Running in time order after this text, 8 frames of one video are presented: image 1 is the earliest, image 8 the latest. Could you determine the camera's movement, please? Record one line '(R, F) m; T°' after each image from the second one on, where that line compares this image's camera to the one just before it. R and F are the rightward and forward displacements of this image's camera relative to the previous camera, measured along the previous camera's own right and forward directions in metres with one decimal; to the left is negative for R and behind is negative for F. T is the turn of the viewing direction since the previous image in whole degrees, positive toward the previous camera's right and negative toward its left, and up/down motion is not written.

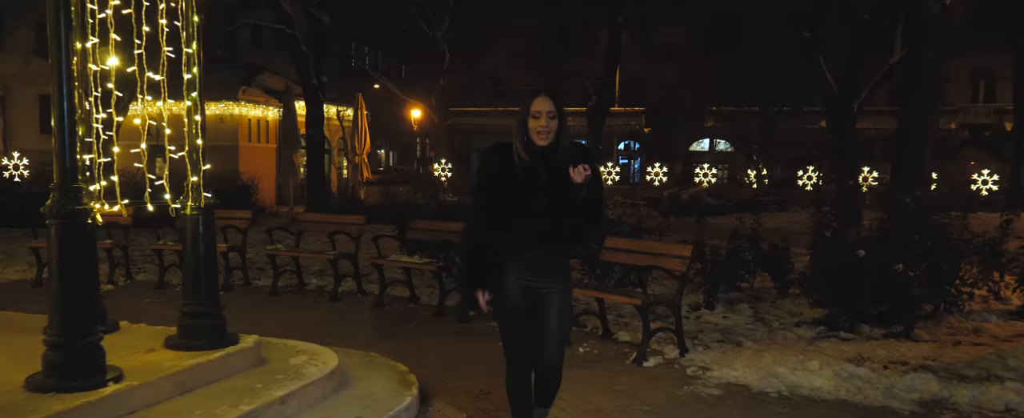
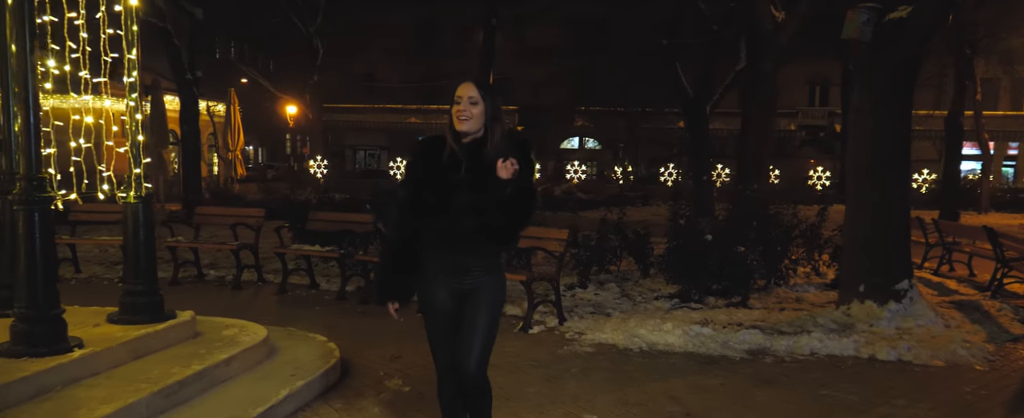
(-0.2, -0.7) m; +11°
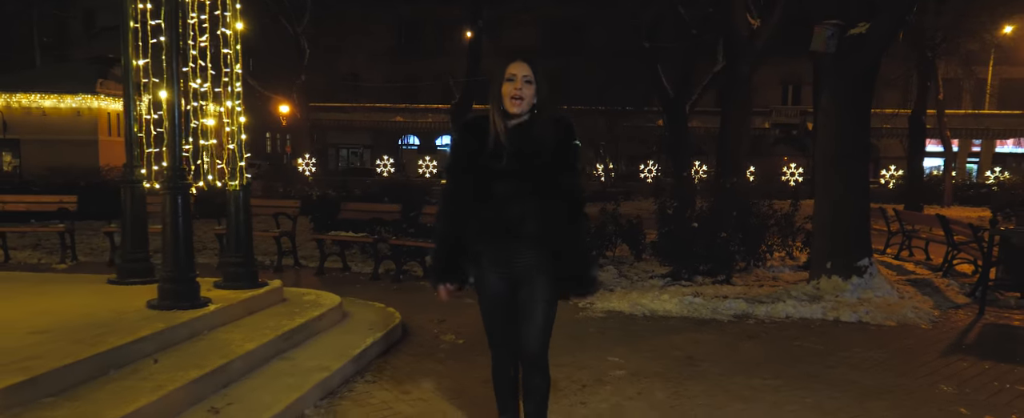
(-0.5, -1.0) m; +2°
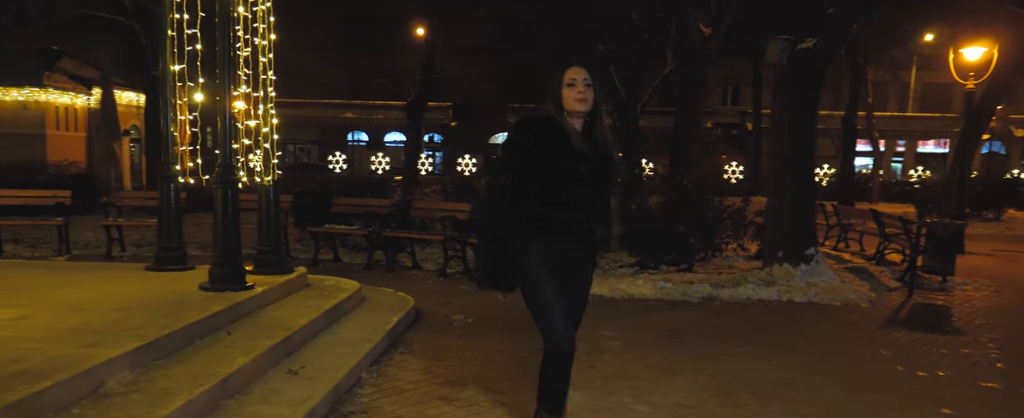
(-0.5, -0.6) m; +5°
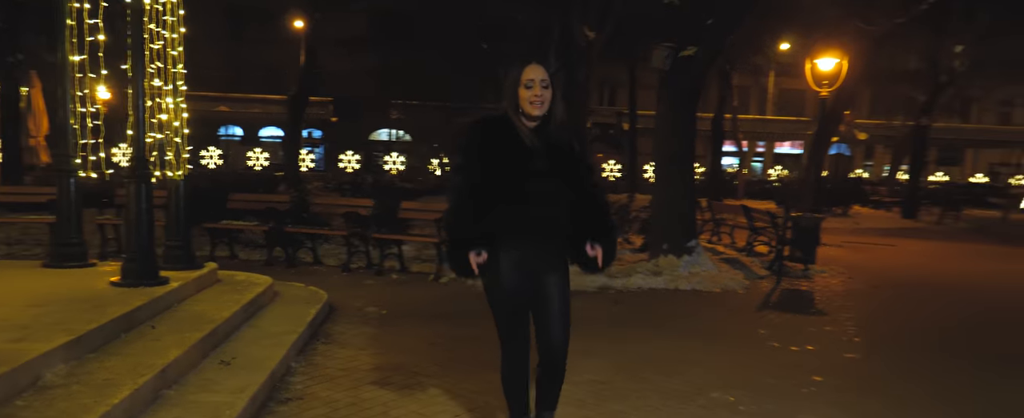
(-0.3, -0.3) m; +10°
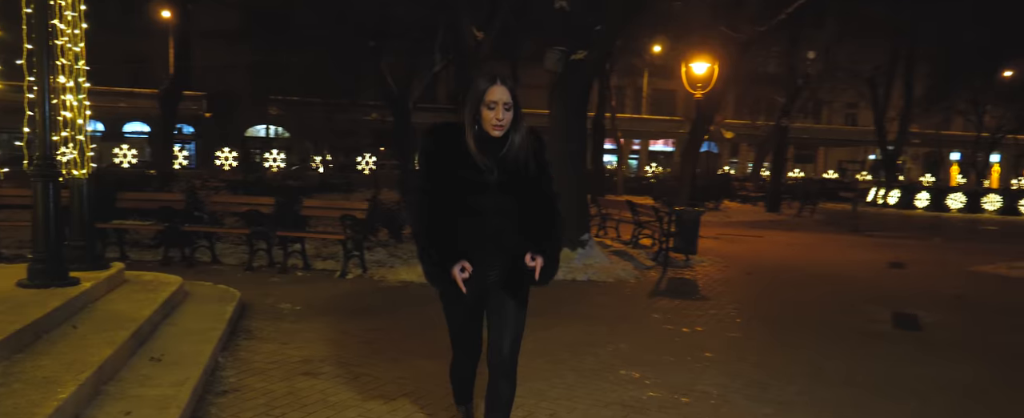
(-0.3, -0.3) m; +10°
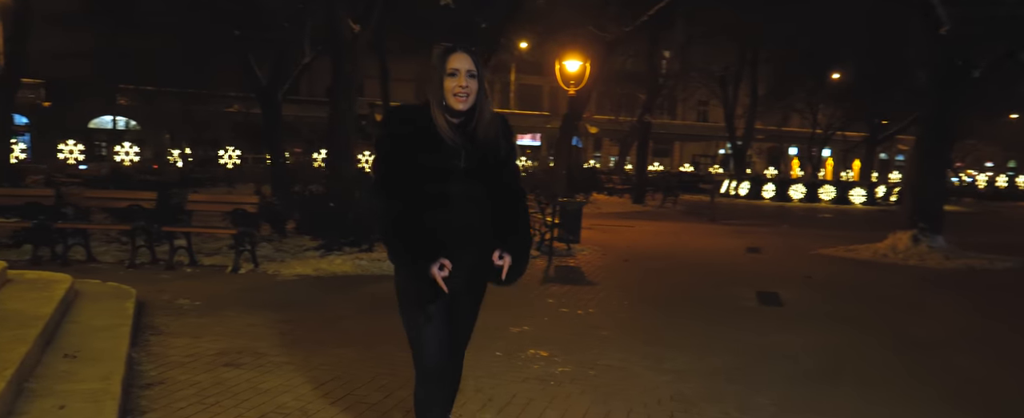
(-0.3, -0.2) m; +10°
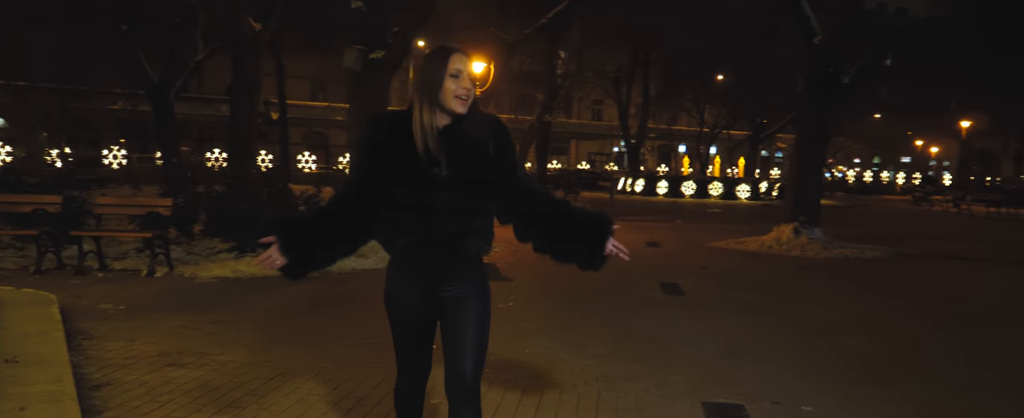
(-0.3, -0.3) m; +8°
